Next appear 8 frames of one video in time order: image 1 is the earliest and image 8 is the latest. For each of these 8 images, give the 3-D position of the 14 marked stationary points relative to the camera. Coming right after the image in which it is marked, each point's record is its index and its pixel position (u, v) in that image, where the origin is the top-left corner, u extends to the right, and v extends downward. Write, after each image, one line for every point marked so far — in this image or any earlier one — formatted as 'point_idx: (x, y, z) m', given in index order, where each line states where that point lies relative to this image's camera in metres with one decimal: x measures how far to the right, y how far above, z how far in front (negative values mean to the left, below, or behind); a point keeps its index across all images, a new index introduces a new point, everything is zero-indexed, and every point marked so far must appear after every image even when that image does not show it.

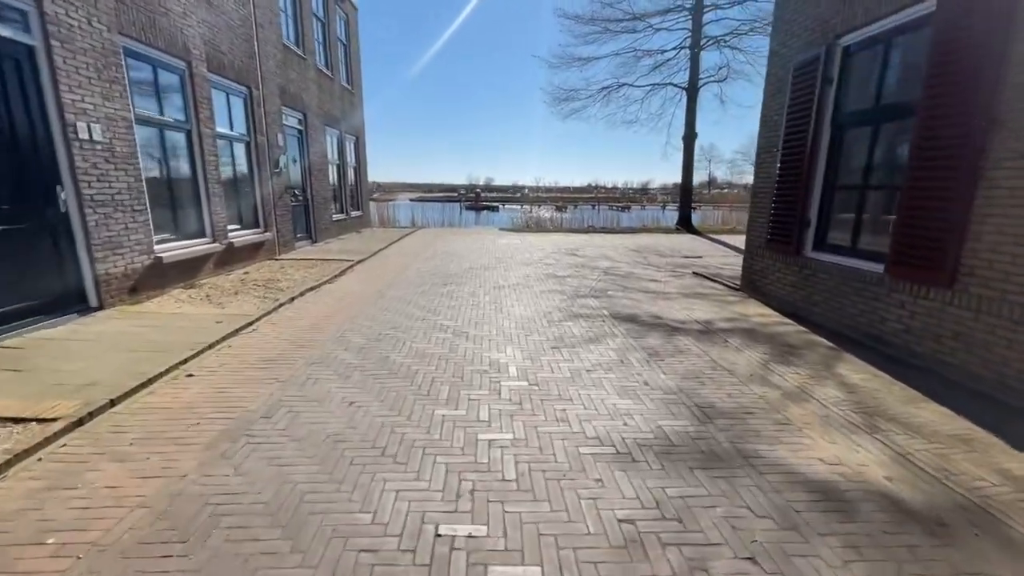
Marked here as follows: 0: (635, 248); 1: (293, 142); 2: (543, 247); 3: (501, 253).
0: (+3.8, +1.2, +13.6) m
1: (-5.9, +3.9, +11.7) m
2: (+0.9, +1.2, +13.5) m
3: (-0.4, +1.0, +12.3) m
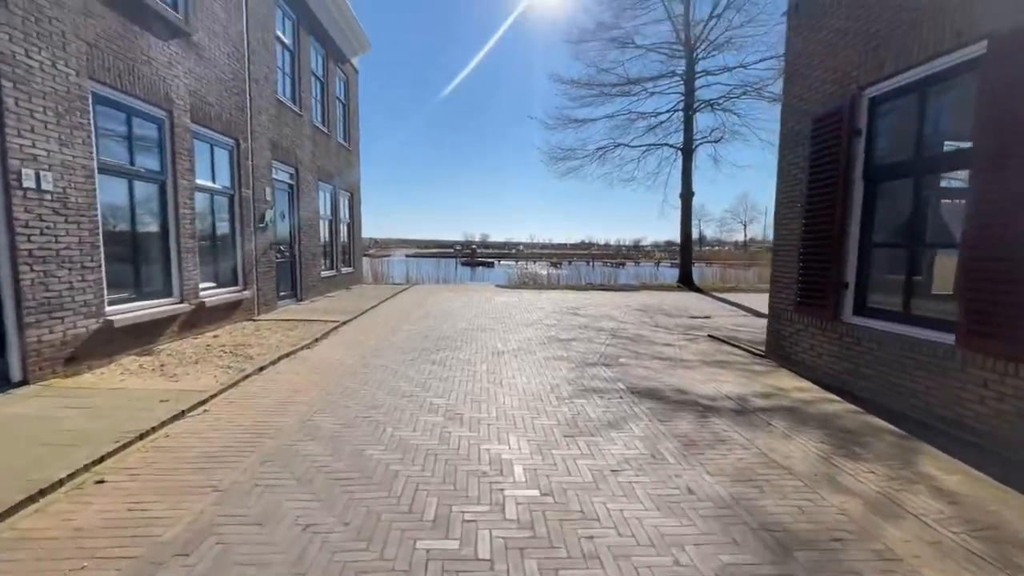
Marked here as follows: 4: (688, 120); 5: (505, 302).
0: (+3.7, -0.6, +12.9) m
1: (-5.9, +2.3, +11.3) m
2: (+0.8, -0.6, +12.8) m
3: (-0.4, -0.6, +11.5) m
4: (+7.7, +7.3, +19.1) m
5: (-0.3, -0.4, +13.8) m
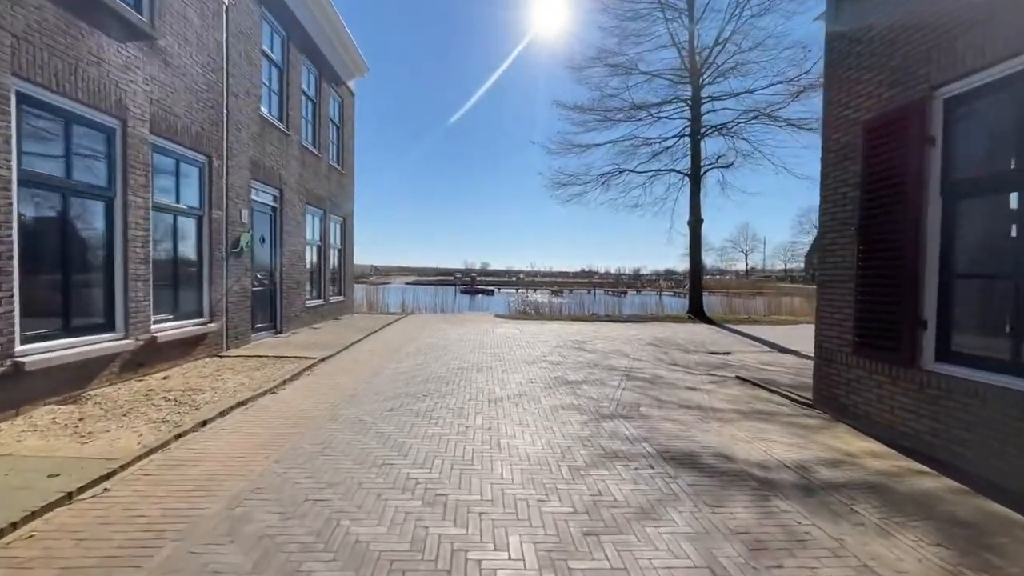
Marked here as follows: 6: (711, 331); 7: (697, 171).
0: (+3.7, -1.5, +11.8) m
1: (-5.9, +1.6, +10.4) m
2: (+0.8, -1.4, +11.7) m
3: (-0.4, -1.4, +10.4) m
4: (+7.7, +6.0, +18.5) m
5: (-0.3, -1.4, +12.7) m
6: (+6.3, -1.4, +14.0) m
7: (+7.8, +4.9, +18.4) m
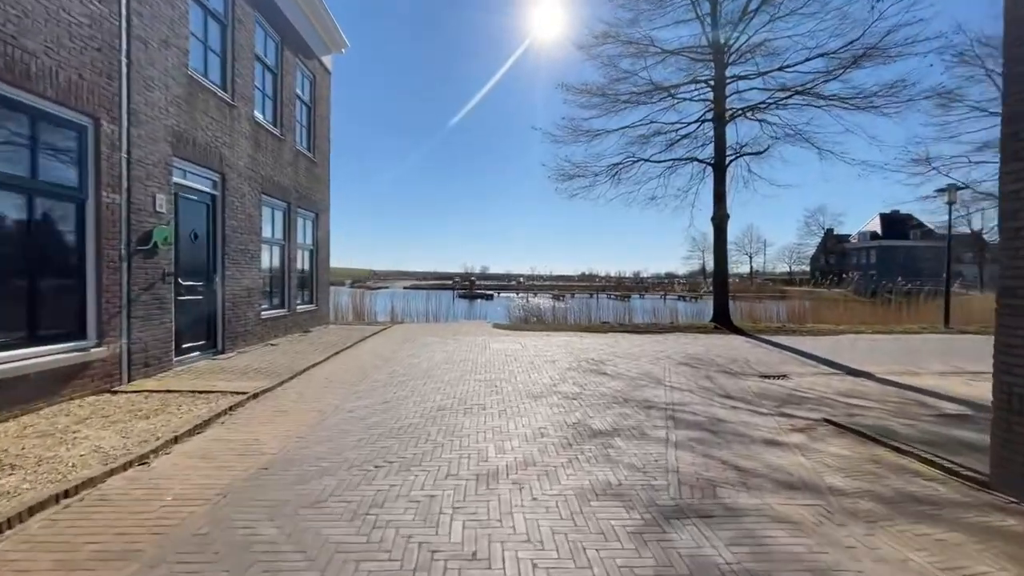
0: (+3.7, -1.6, +9.6) m
1: (-5.9, +1.4, +8.2) m
2: (+0.8, -1.6, +9.5) m
3: (-0.4, -1.6, +8.2) m
4: (+7.7, +5.8, +16.3) m
5: (-0.3, -1.5, +10.5) m
6: (+6.3, -1.6, +11.8) m
7: (+7.7, +4.7, +16.2) m
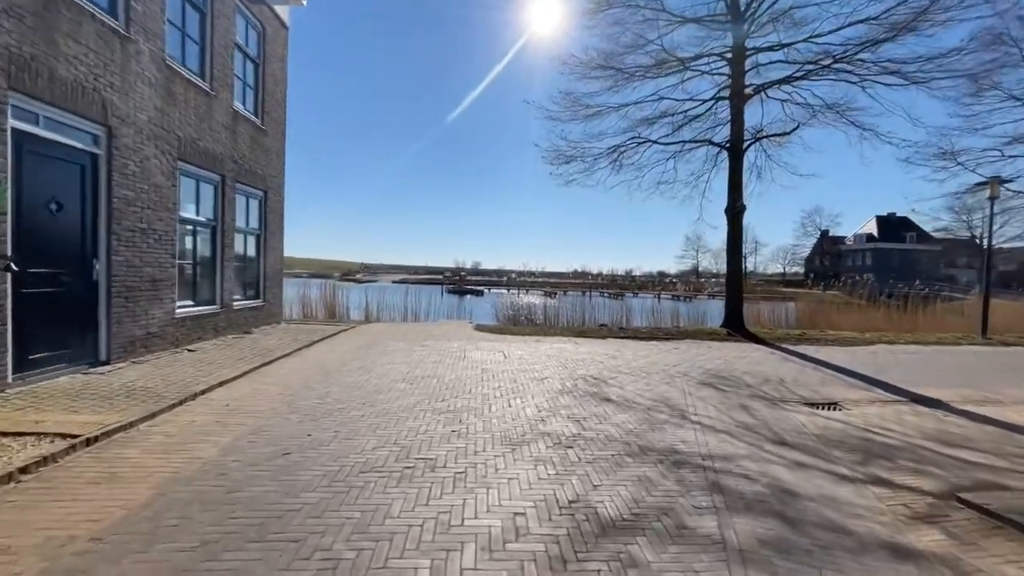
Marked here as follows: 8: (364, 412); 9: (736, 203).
0: (+3.3, -1.6, +7.6) m
1: (-6.2, +1.6, +6.0) m
2: (+0.4, -1.5, +7.5) m
3: (-0.8, -1.5, +6.2) m
4: (+7.3, +5.8, +14.4) m
5: (-0.7, -1.5, +8.5) m
6: (+5.9, -1.6, +9.9) m
7: (+7.4, +4.7, +14.3) m
8: (-1.8, -1.5, +5.4) m
9: (+7.3, +2.8, +14.3) m
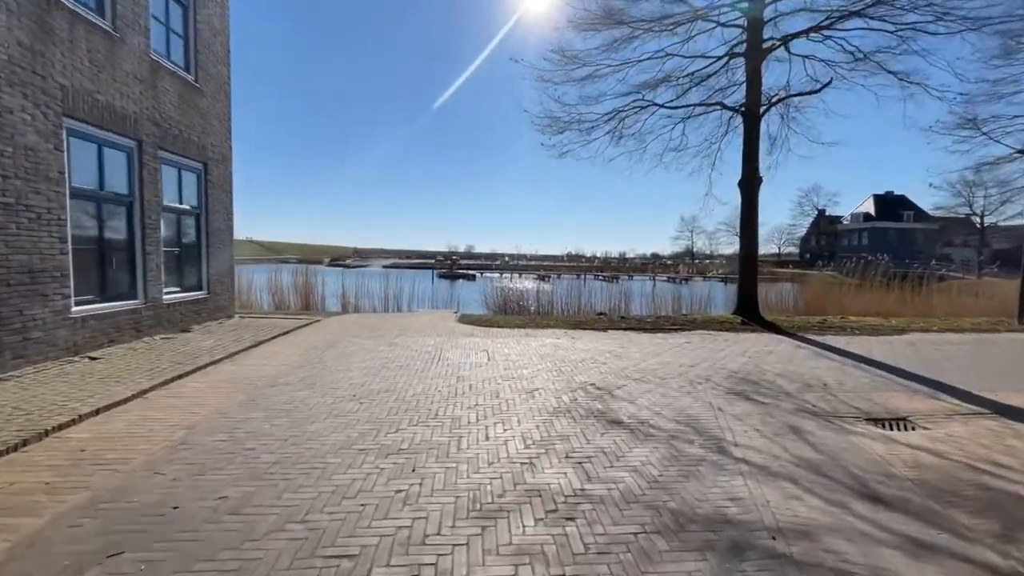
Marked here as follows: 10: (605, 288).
0: (+3.1, -1.4, +6.1) m
1: (-6.5, +1.6, +4.3) m
2: (+0.2, -1.4, +5.9) m
3: (-1.0, -1.4, +4.6) m
4: (+6.9, +6.3, +12.6) m
5: (-1.0, -1.3, +6.9) m
6: (+5.6, -1.3, +8.4) m
7: (+7.0, +5.2, +12.6) m
8: (-2.0, -1.5, +3.9) m
9: (+6.9, +3.3, +12.7) m
10: (+4.3, -0.1, +19.9) m
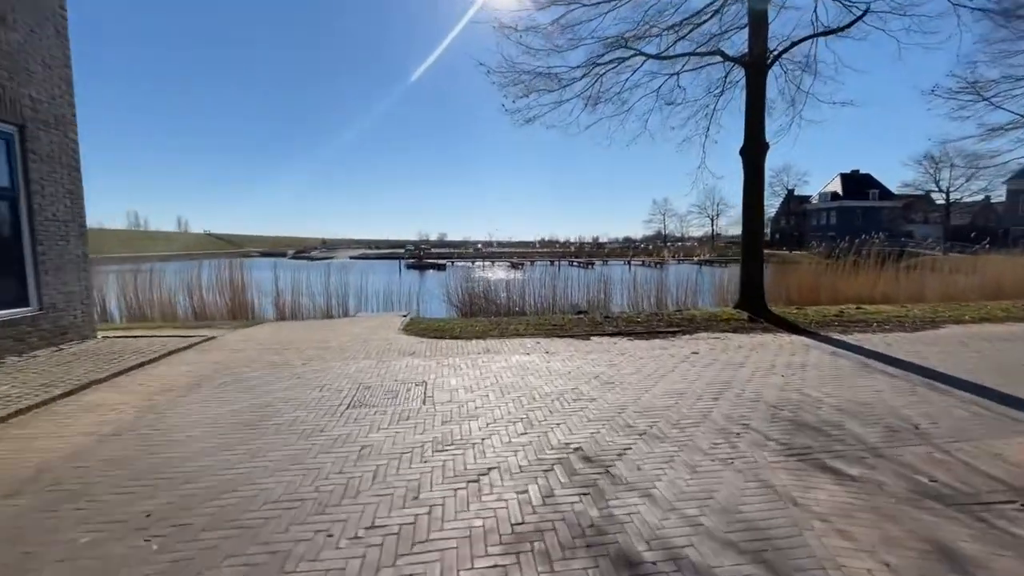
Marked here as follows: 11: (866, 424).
0: (+2.5, -1.5, +3.9) m
1: (-7.0, +1.2, +1.4) m
2: (-0.3, -1.5, +3.5) m
3: (-1.4, -1.6, +2.2) m
4: (+5.8, +6.6, +10.4) m
5: (-1.6, -1.4, +4.5) m
6: (+4.9, -1.2, +6.3) m
7: (+5.8, +5.5, +10.4) m
8: (-2.4, -1.7, +1.4) m
9: (+5.8, +3.5, +10.5) m
10: (+2.9, +0.3, +17.7) m
11: (+3.7, -1.4, +4.6) m
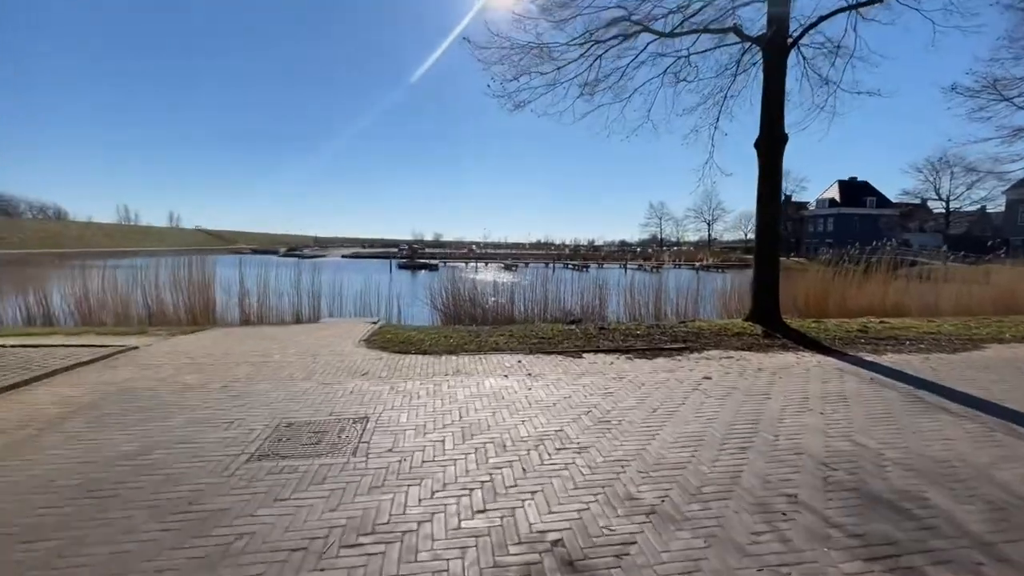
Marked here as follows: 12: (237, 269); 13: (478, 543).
0: (+2.2, -1.6, +2.6) m
1: (-7.2, +1.3, +0.1) m
2: (-0.7, -1.6, +2.2) m
3: (-1.7, -1.7, +0.9) m
4: (+5.5, +6.3, +9.2) m
5: (-1.9, -1.5, +3.1) m
6: (+4.6, -1.4, +5.1) m
7: (+5.6, +5.3, +9.2) m
8: (-2.7, -1.8, 0.0) m
9: (+5.5, +3.3, +9.3) m
10: (+2.4, +0.1, +16.4) m
11: (+3.4, -1.6, +3.3) m
12: (-10.7, +0.6, +16.9) m
13: (-0.2, -1.5, +2.8) m
